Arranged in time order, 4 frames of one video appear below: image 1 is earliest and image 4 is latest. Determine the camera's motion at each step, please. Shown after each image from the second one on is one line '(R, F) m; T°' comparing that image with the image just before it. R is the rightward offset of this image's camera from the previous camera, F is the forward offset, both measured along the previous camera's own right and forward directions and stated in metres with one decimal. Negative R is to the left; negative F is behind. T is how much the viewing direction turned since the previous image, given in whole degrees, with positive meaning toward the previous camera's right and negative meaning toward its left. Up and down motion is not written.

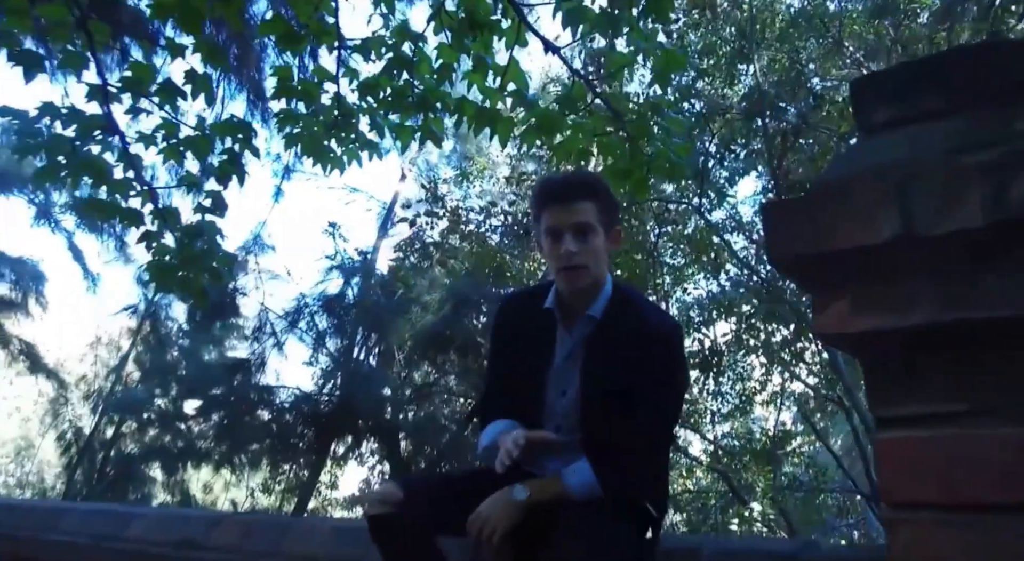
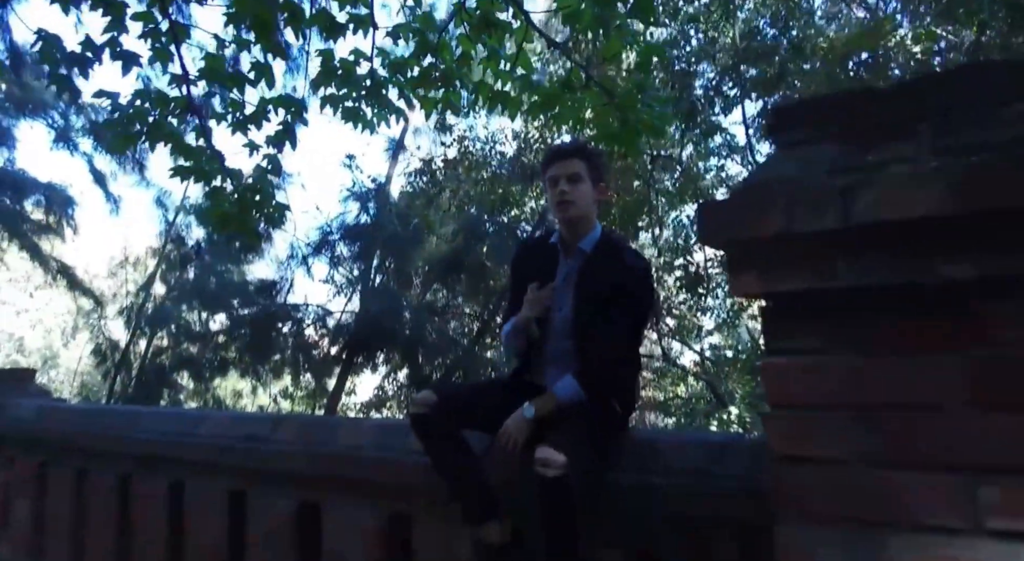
(0.0, -0.4) m; 0°
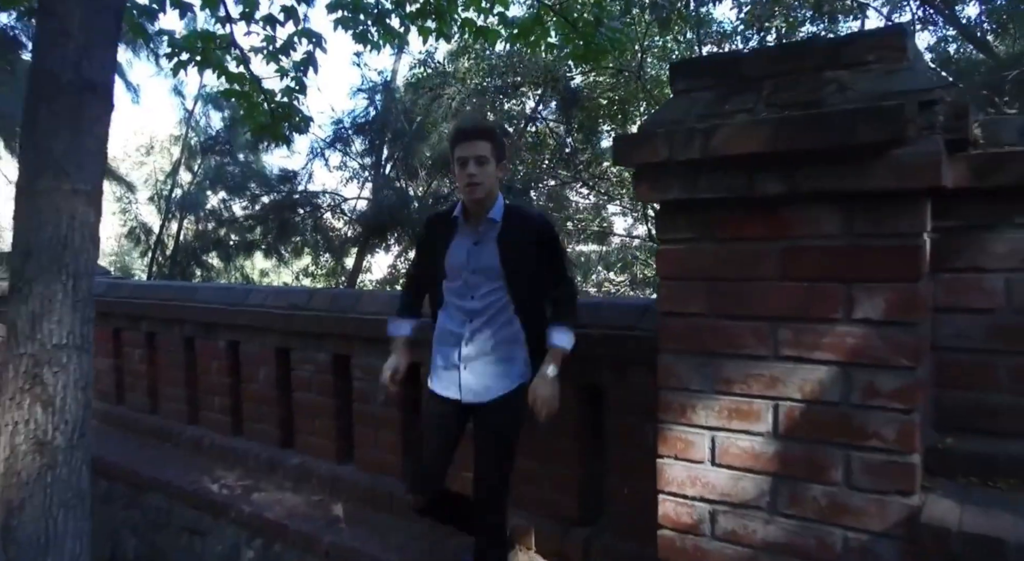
(+0.1, -0.6) m; -1°
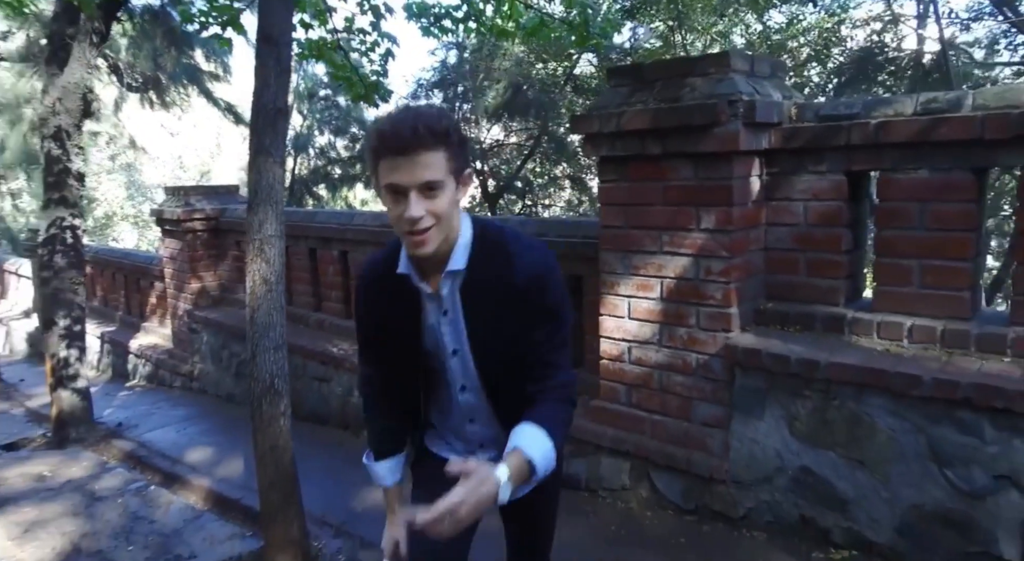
(+0.4, -1.2) m; -8°
